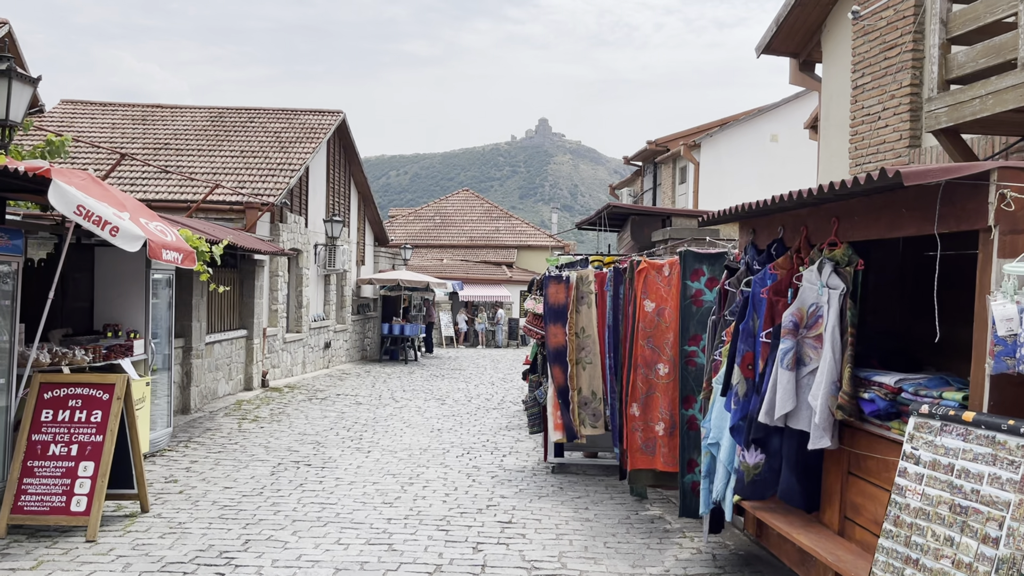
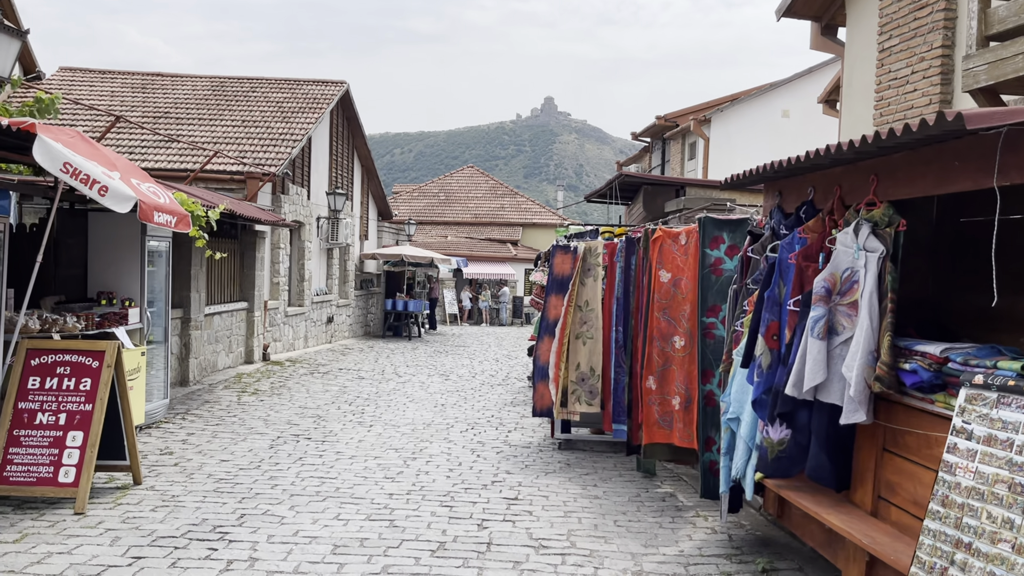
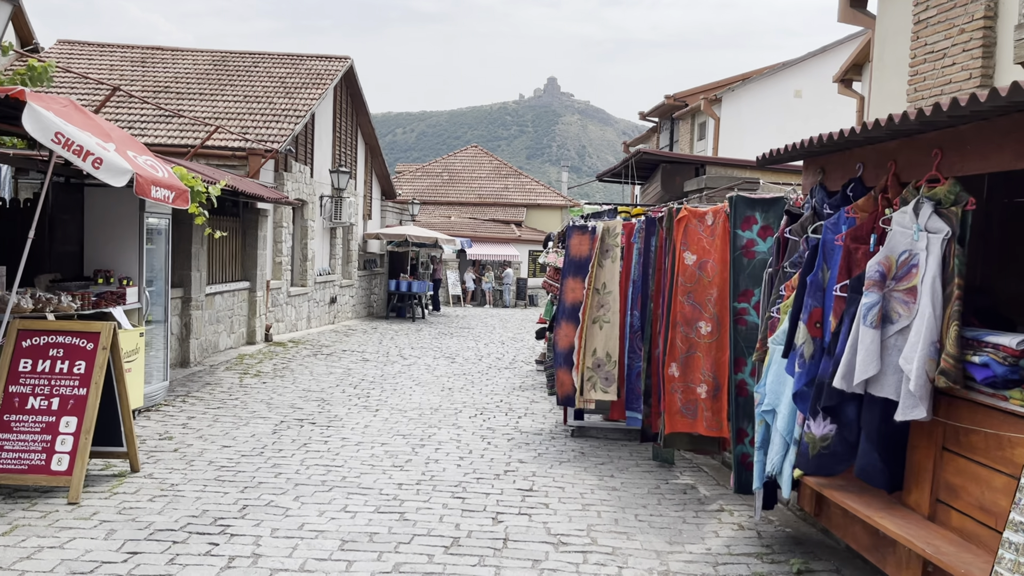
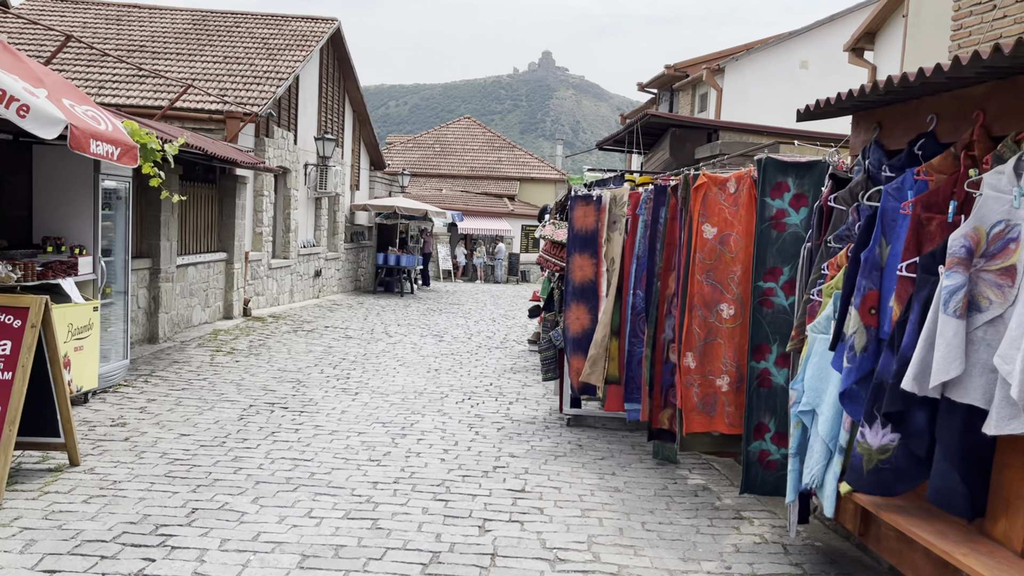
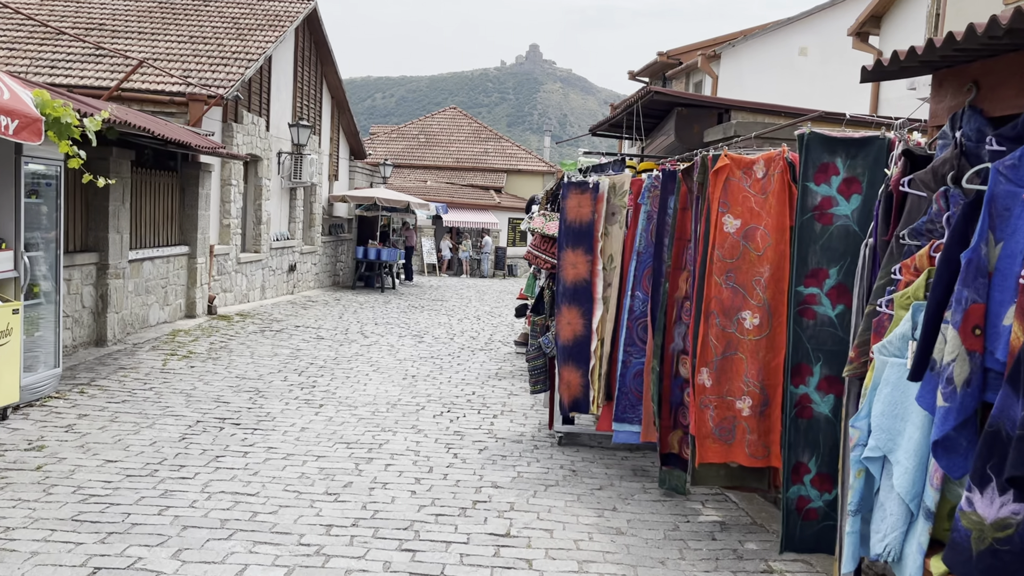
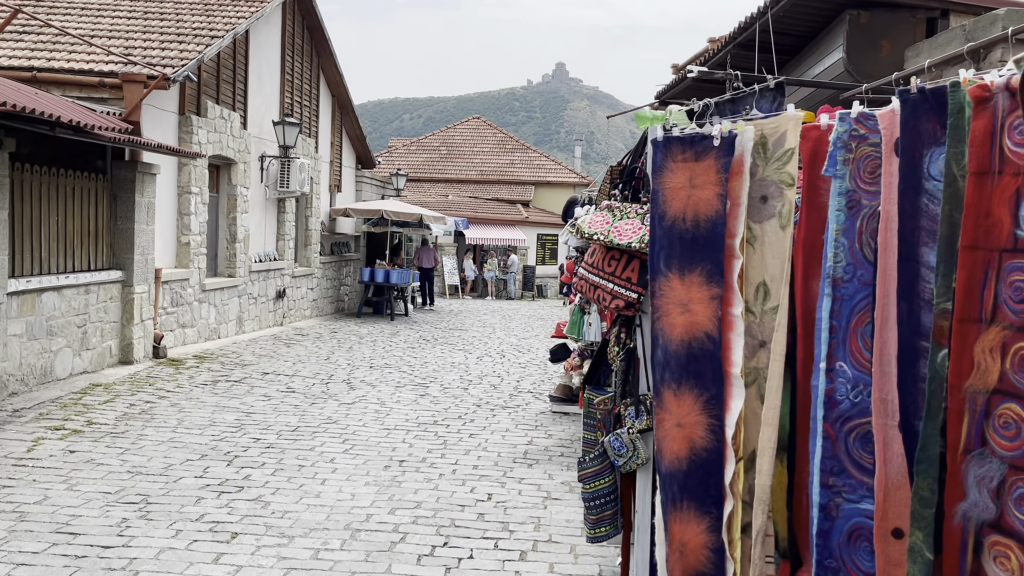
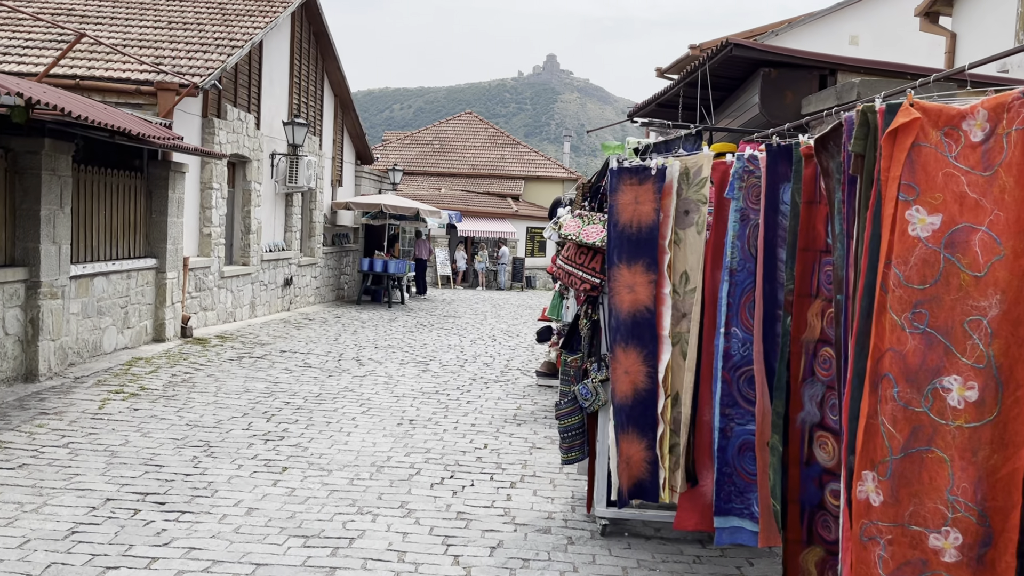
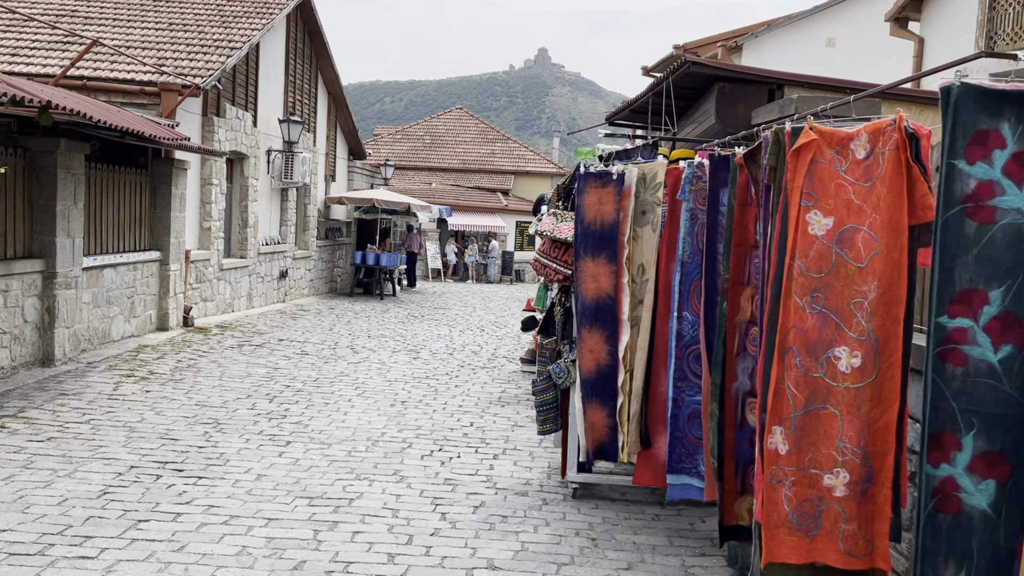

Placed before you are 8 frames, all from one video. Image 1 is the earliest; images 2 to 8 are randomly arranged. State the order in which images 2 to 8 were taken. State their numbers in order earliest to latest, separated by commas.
2, 3, 4, 5, 8, 7, 6
